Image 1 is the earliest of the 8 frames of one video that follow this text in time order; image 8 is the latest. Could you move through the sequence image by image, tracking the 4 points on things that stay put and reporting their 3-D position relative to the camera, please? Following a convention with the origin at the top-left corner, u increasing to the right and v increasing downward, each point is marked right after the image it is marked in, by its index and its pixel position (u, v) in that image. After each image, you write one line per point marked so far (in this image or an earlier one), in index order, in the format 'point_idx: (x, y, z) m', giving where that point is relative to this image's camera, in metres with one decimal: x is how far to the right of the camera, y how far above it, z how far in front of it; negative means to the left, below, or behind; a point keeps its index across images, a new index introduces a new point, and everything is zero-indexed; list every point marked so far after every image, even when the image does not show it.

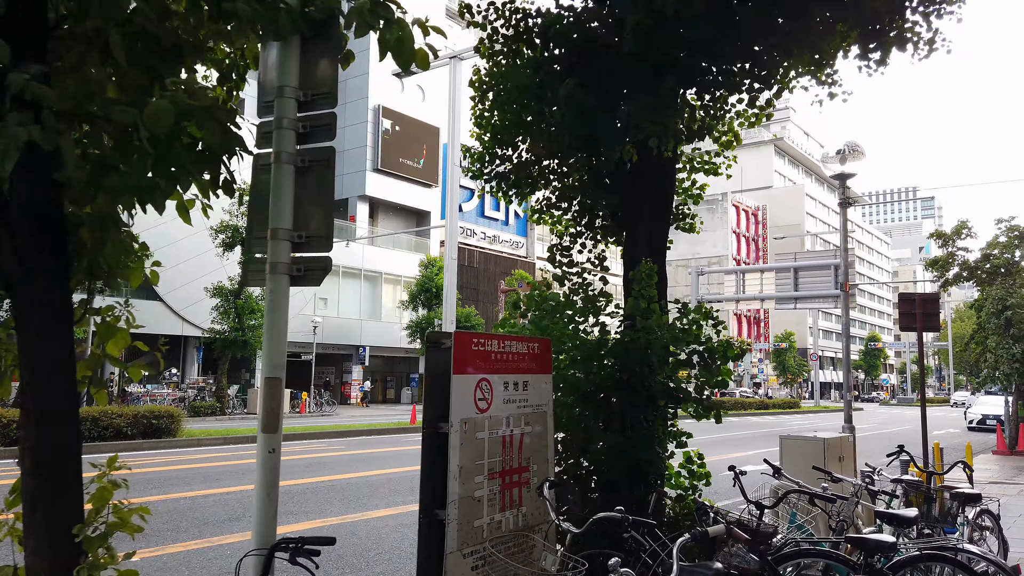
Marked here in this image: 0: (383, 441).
0: (-2.6, -3.3, +16.0) m
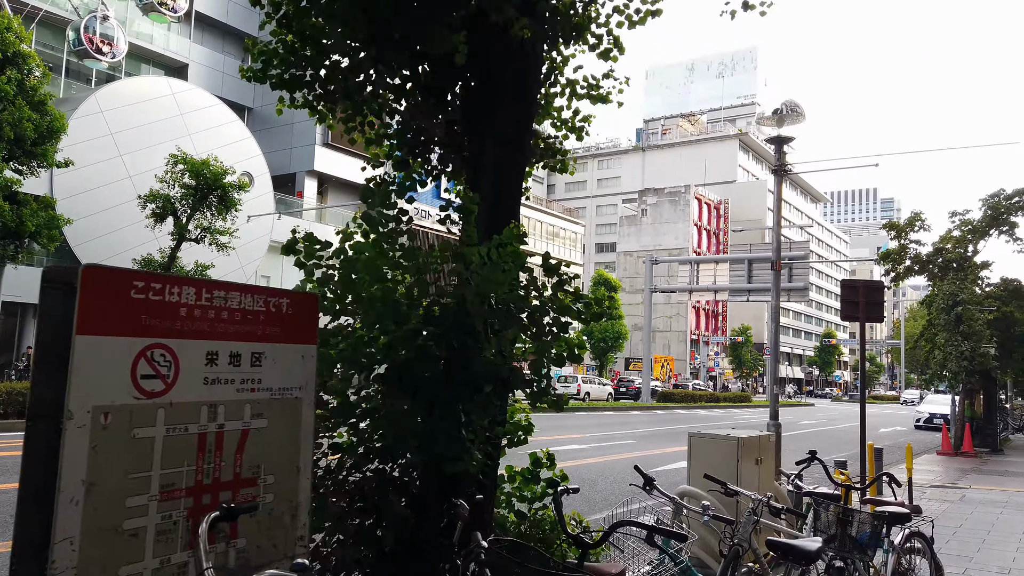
0: (-4.1, -2.8, +14.8) m
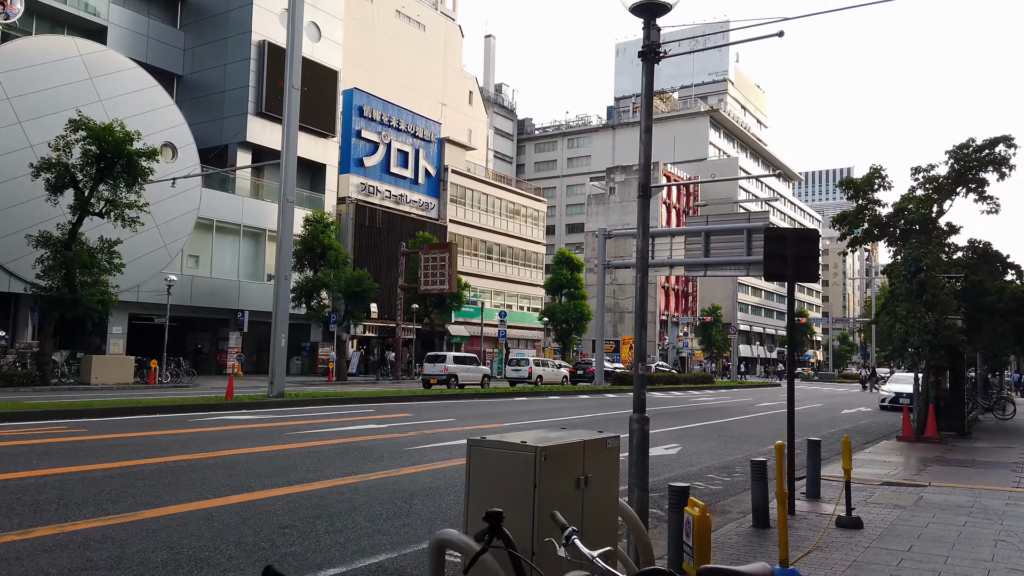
0: (-5.8, -2.3, +12.7) m
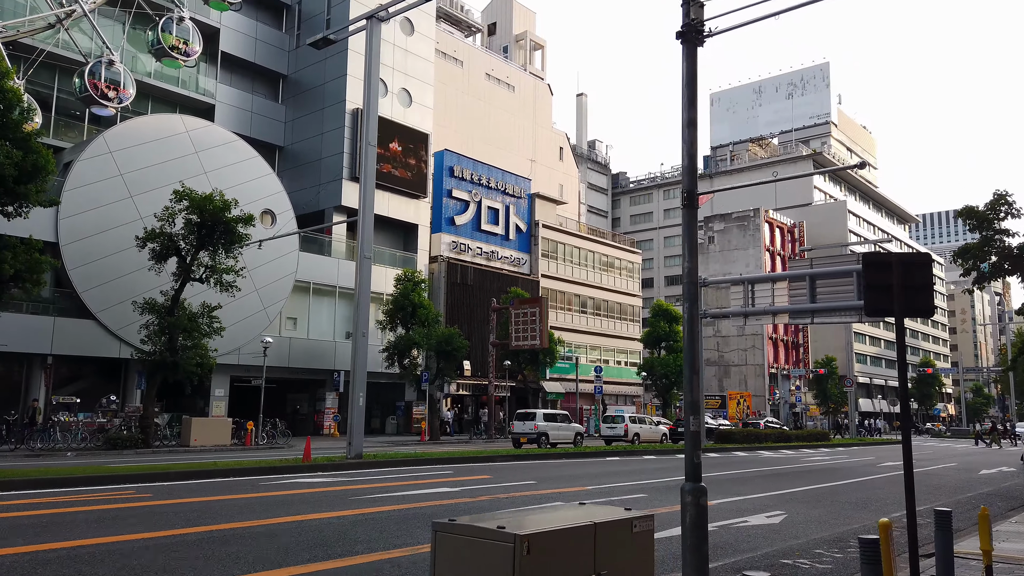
0: (-4.5, -3.2, +12.3) m
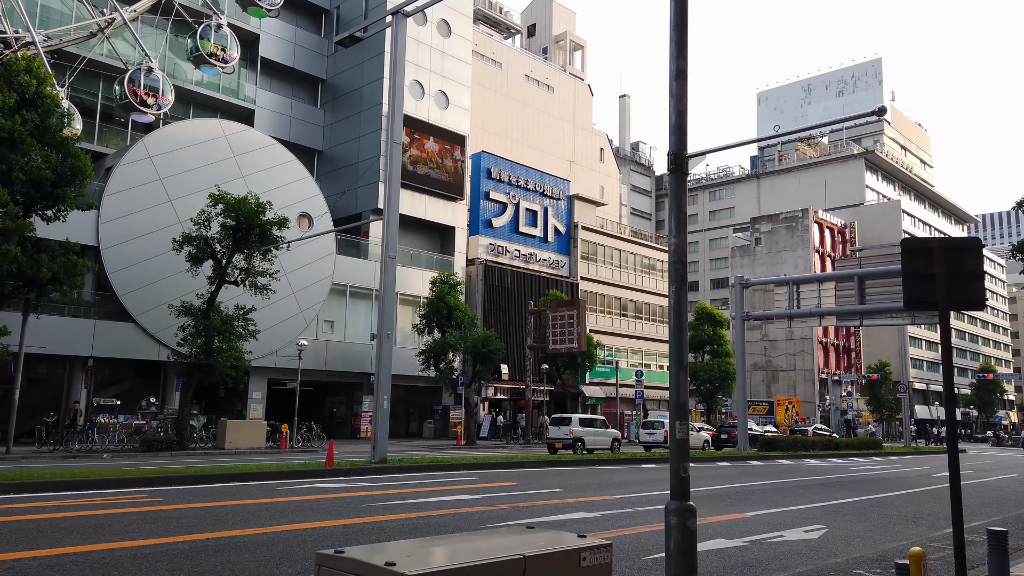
0: (-4.2, -3.2, +12.1) m
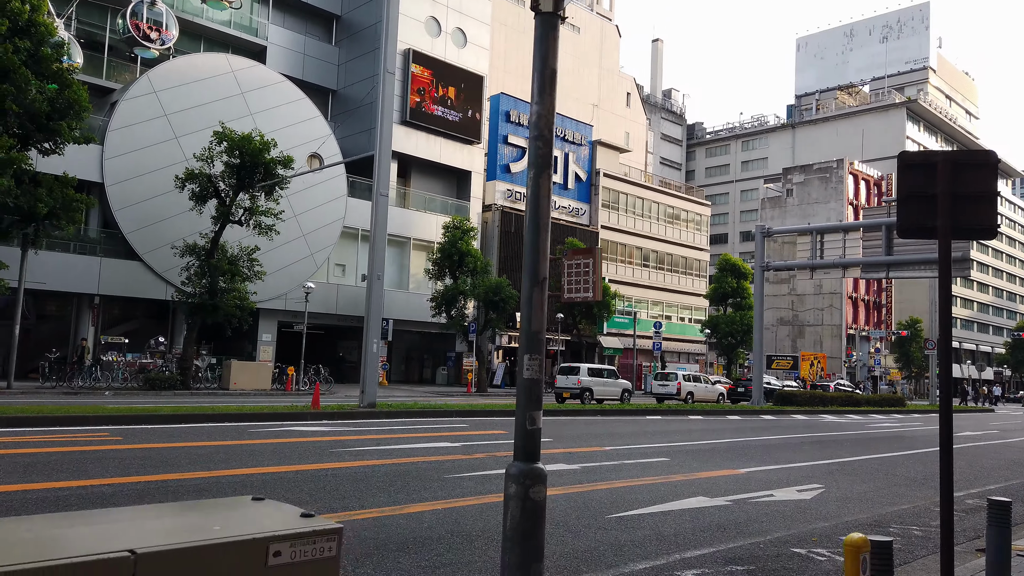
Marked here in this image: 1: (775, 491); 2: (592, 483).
0: (-4.5, -2.2, +11.6) m
1: (+3.2, -2.5, +9.2) m
2: (+0.9, -2.3, +8.9) m
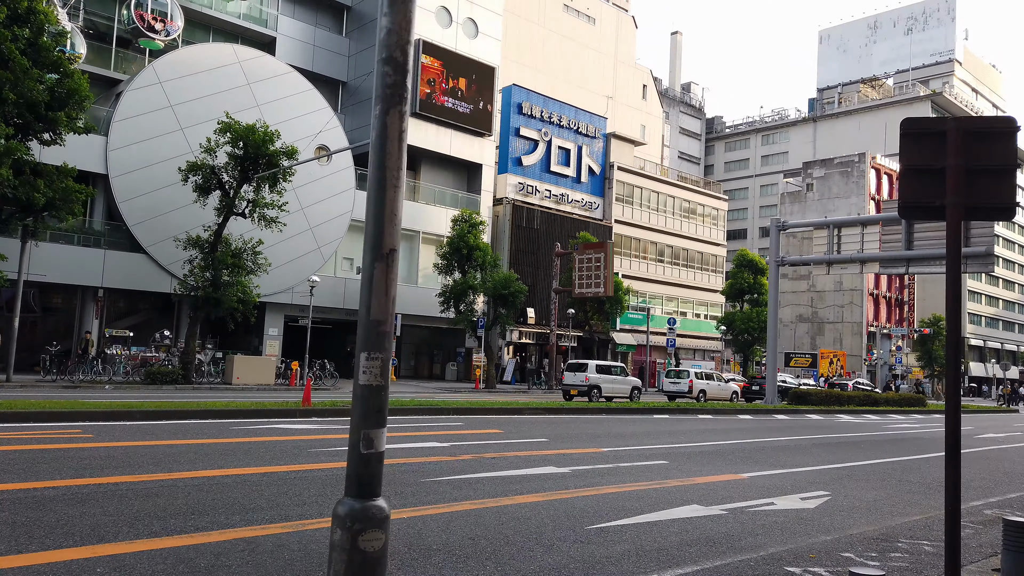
0: (-4.6, -2.1, +11.2) m
1: (+3.0, -2.4, +8.6) m
2: (+0.7, -2.2, +8.4) m
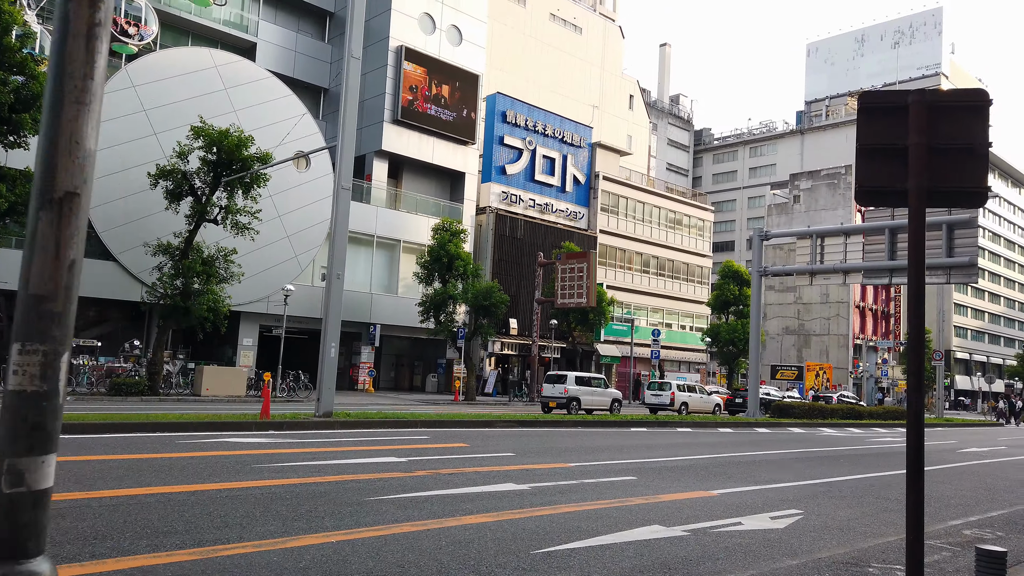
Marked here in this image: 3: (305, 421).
0: (-5.1, -2.2, +10.6) m
1: (+2.5, -2.5, +8.1) m
2: (+0.2, -2.3, +7.9) m
3: (-3.9, -2.5, +13.9) m
